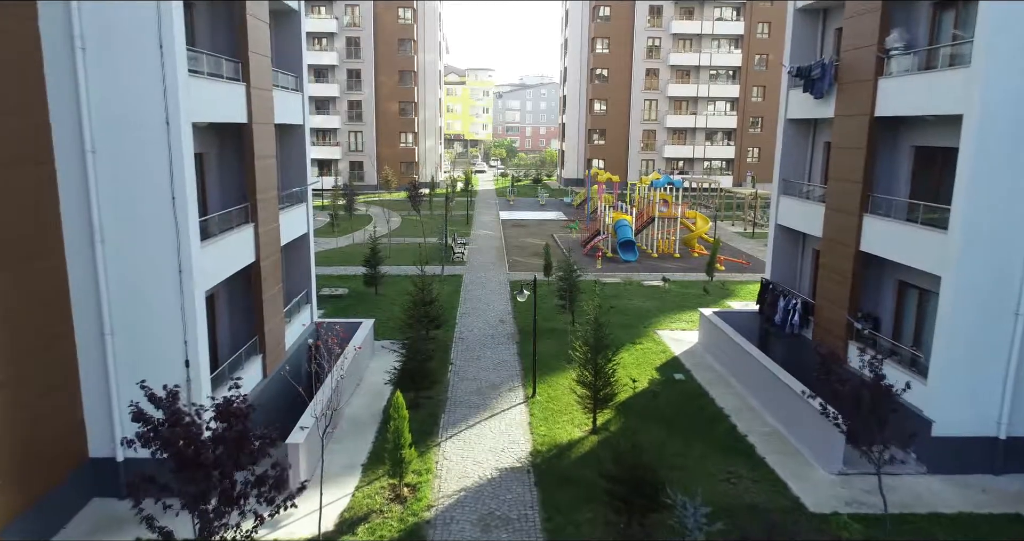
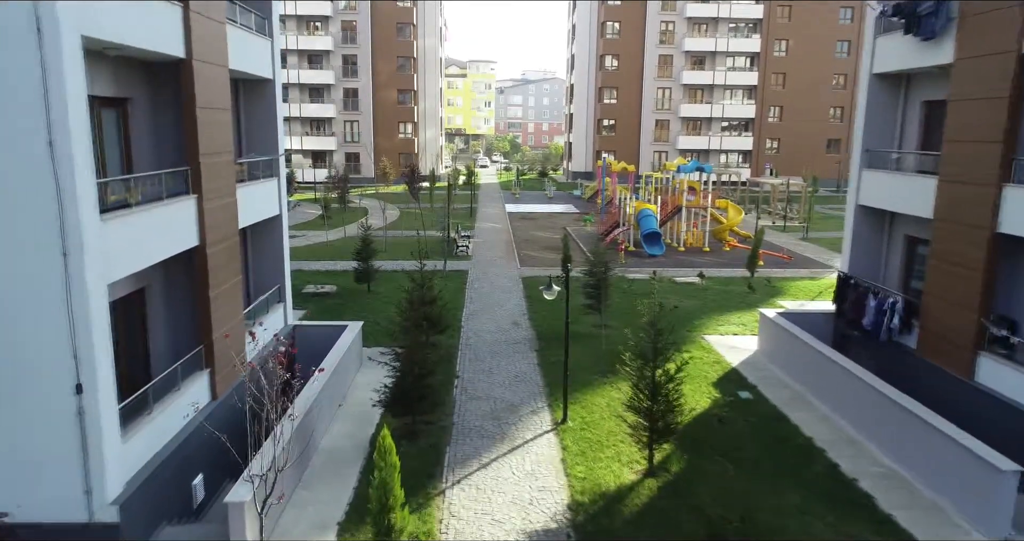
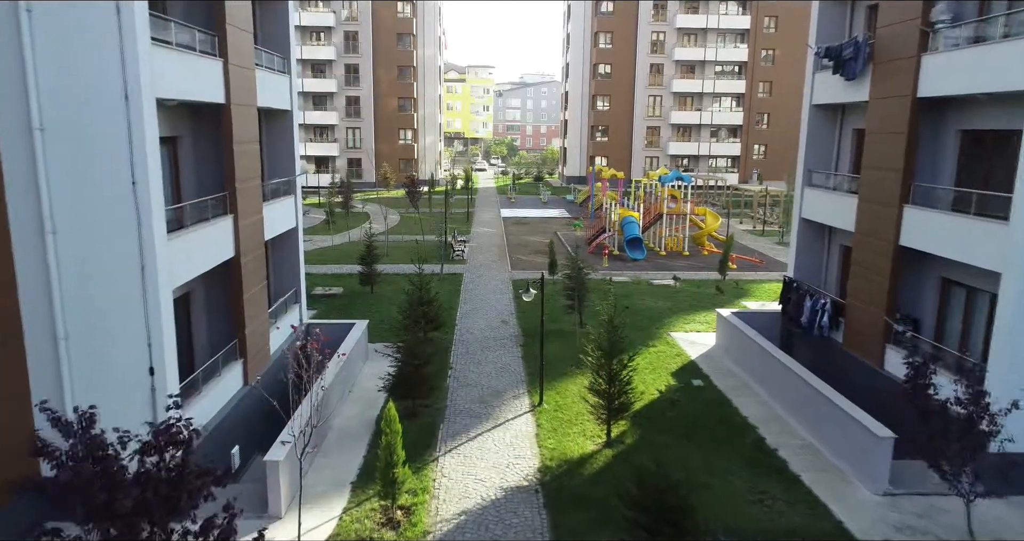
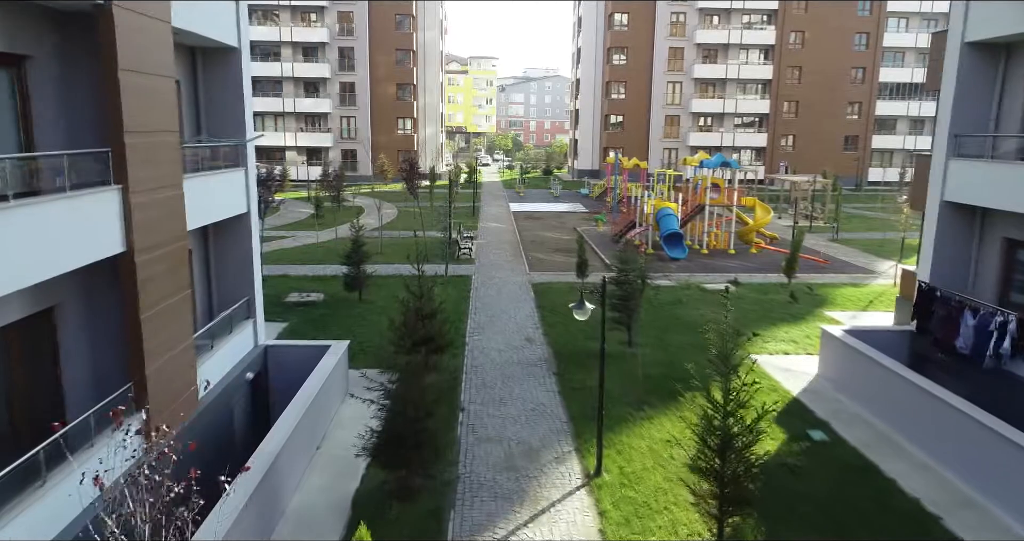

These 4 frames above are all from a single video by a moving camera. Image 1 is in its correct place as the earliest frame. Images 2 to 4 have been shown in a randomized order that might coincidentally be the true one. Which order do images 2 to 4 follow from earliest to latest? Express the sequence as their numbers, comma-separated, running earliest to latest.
3, 2, 4
